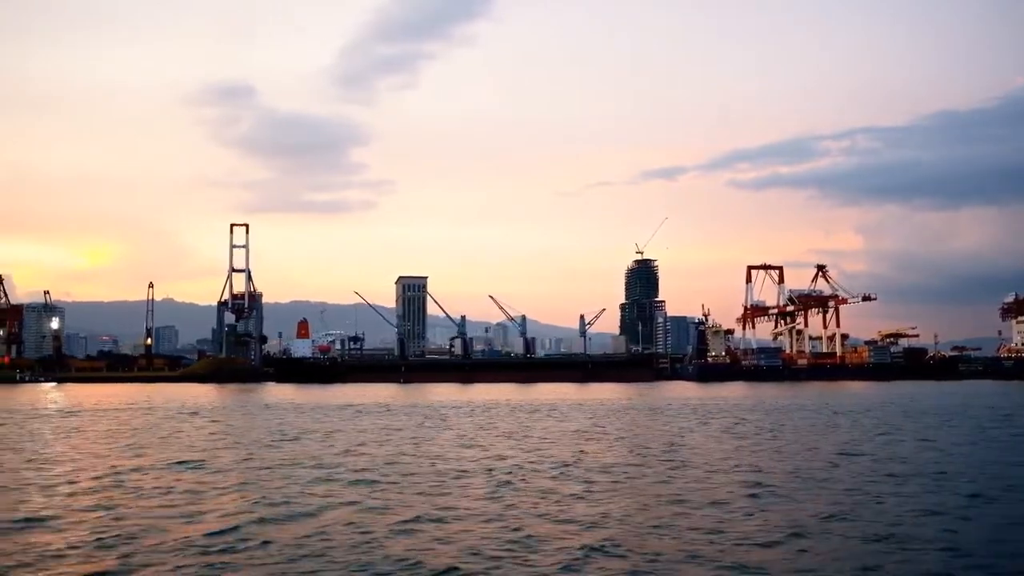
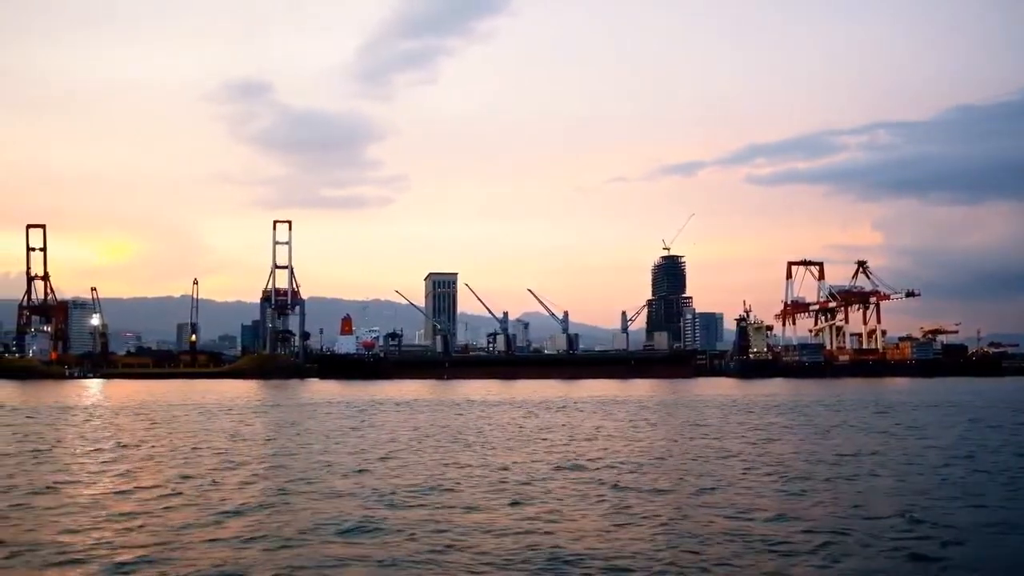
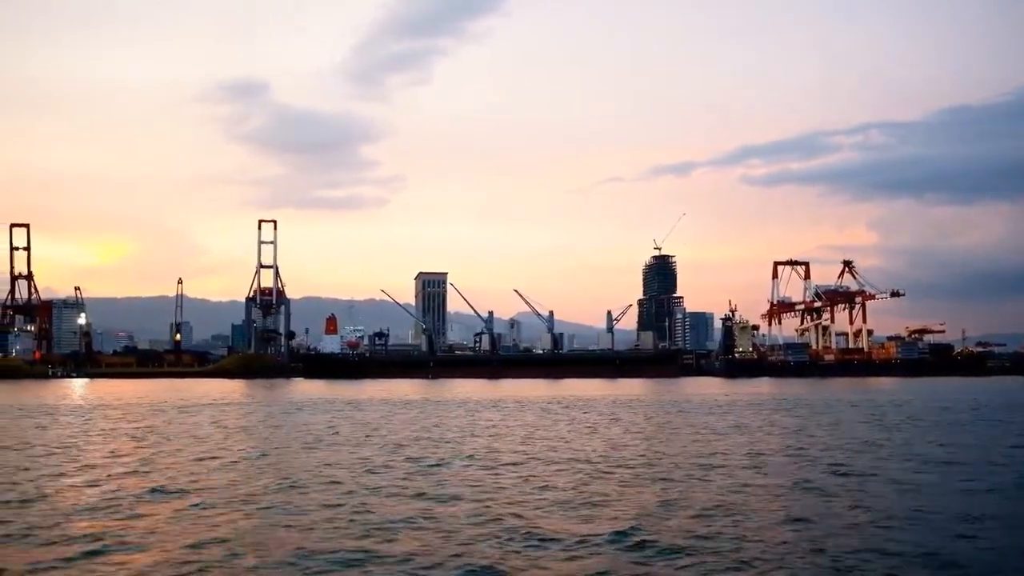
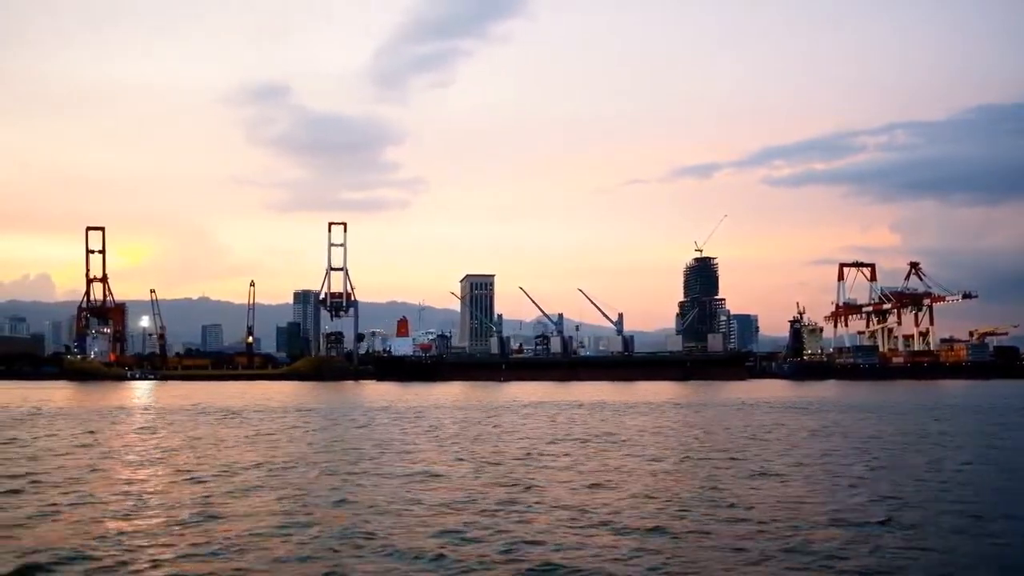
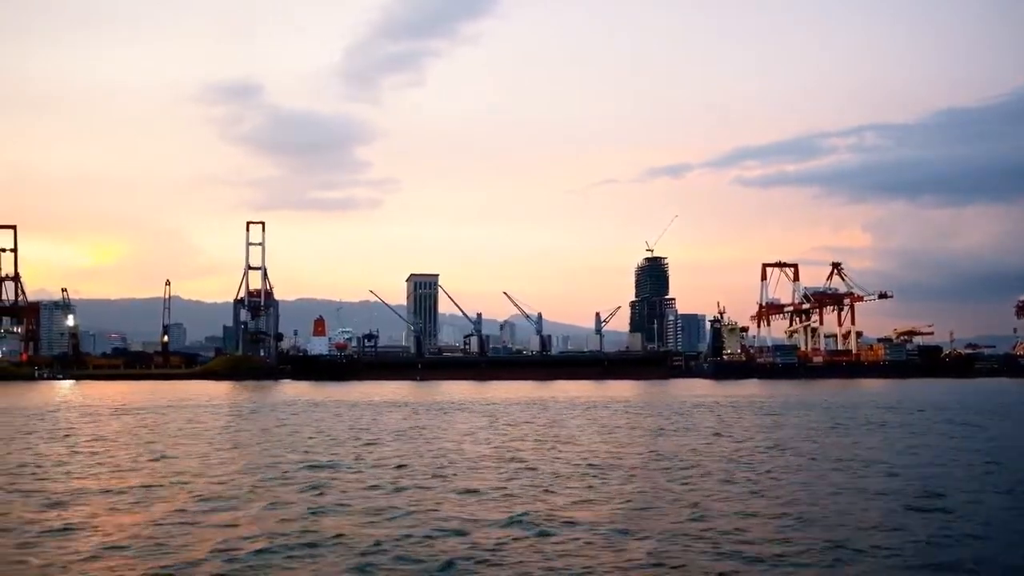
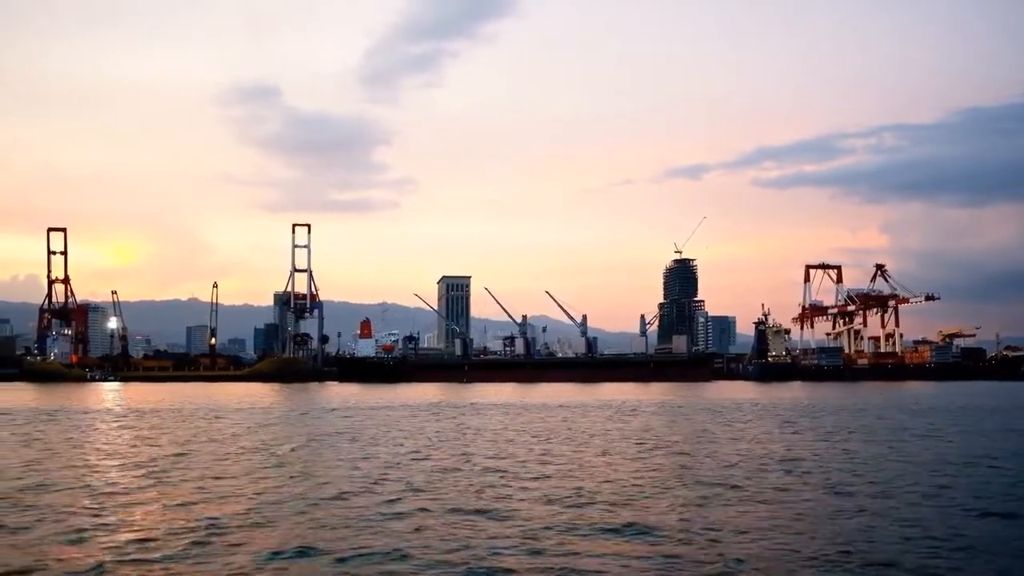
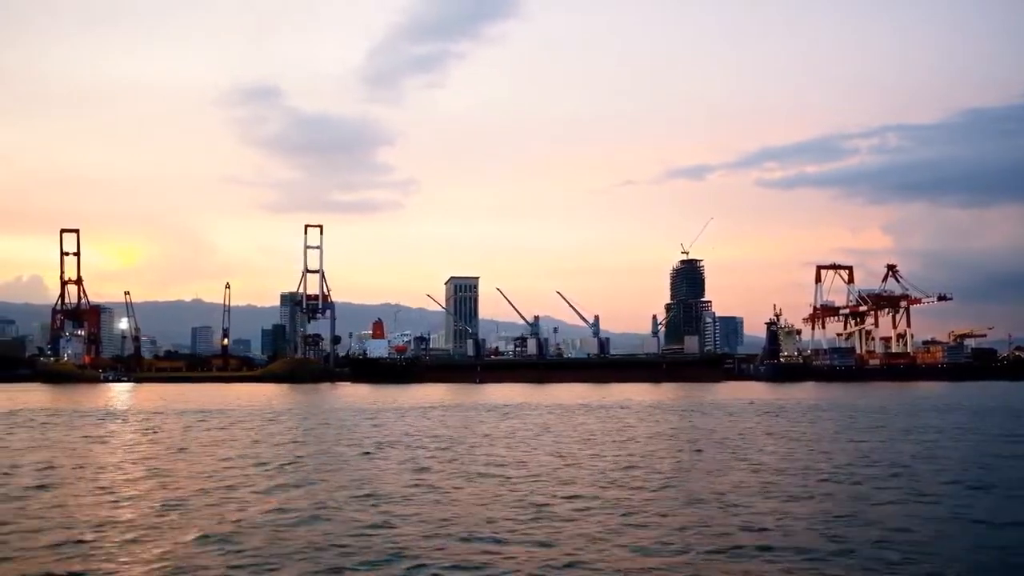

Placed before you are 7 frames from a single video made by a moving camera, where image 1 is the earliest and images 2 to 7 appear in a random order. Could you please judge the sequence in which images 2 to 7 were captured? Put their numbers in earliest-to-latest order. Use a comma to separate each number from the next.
5, 3, 2, 6, 7, 4
